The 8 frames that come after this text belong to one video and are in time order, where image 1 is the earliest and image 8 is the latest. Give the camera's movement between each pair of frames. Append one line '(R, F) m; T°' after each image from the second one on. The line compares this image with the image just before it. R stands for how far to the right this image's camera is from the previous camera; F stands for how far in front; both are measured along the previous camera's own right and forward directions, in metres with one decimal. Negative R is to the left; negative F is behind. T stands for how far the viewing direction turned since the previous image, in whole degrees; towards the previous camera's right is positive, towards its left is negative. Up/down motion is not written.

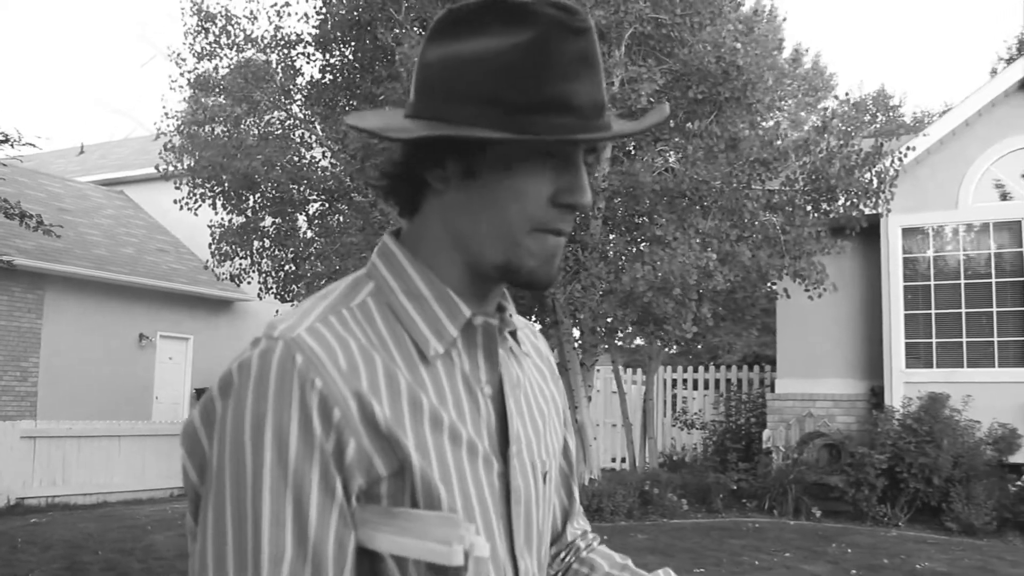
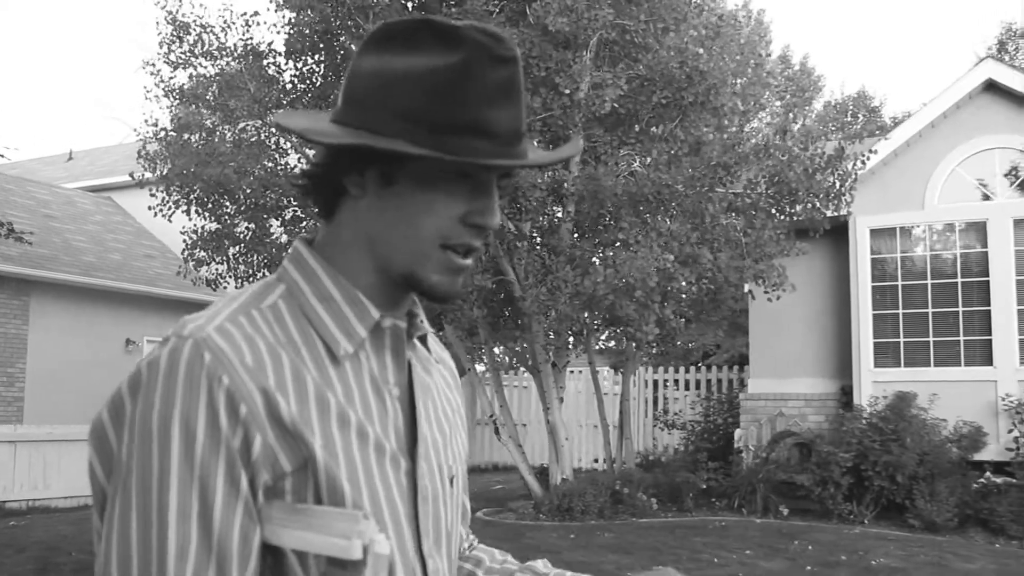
(+0.3, -0.1) m; 0°
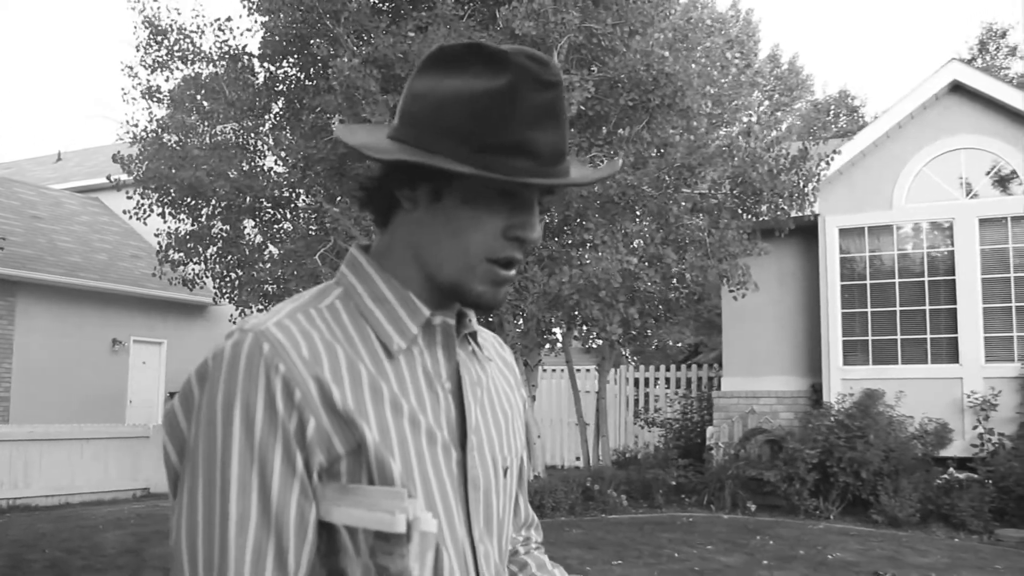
(+0.3, -0.1) m; 0°
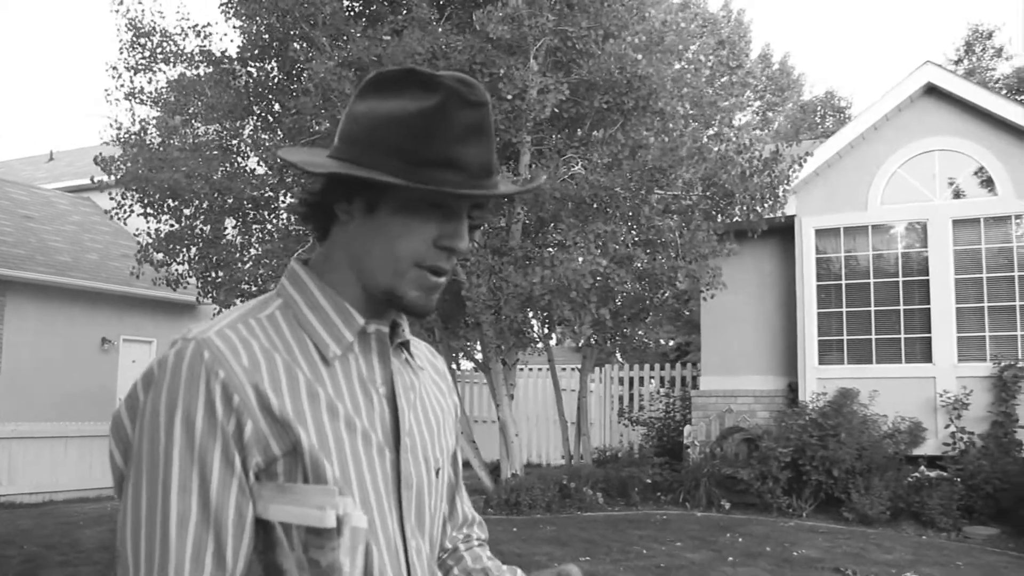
(+0.2, -0.1) m; 0°
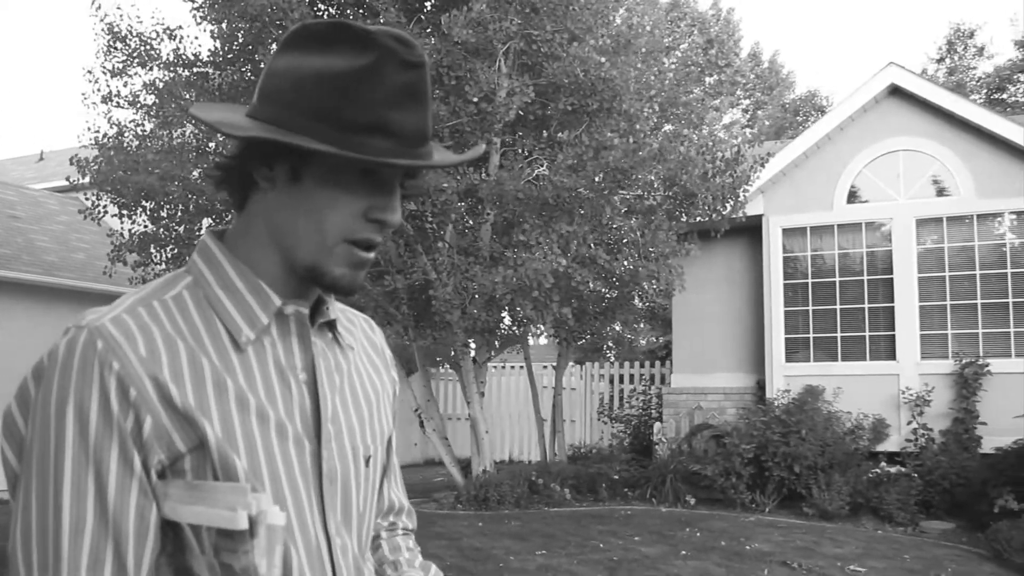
(+0.3, -0.1) m; 0°
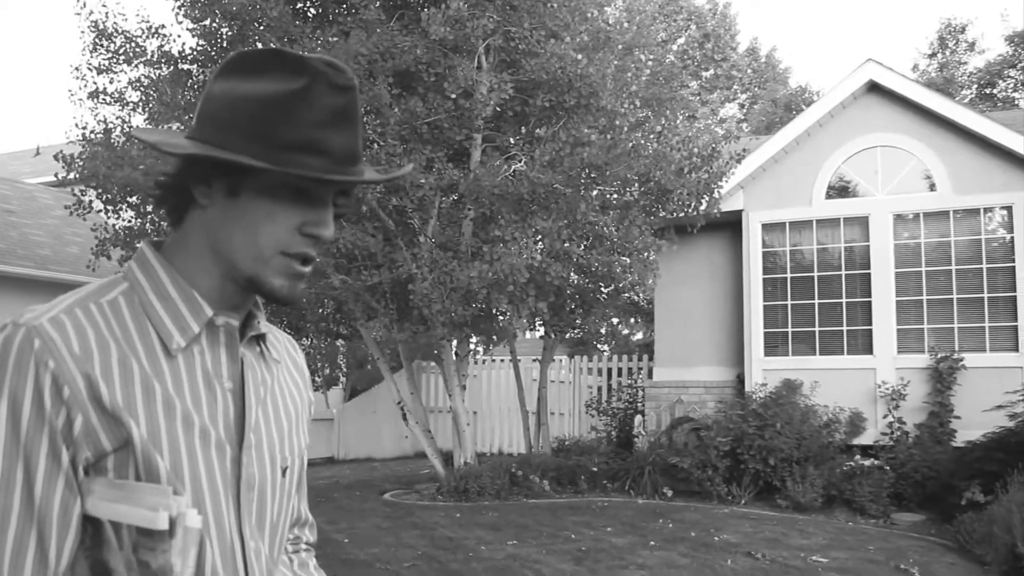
(+0.3, -0.1) m; 0°
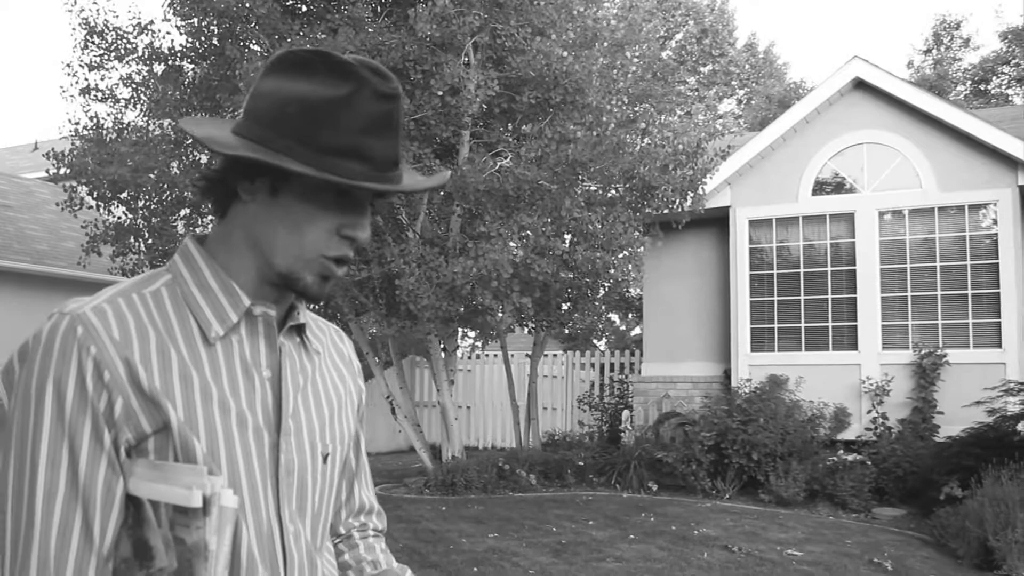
(+0.2, -0.1) m; 0°
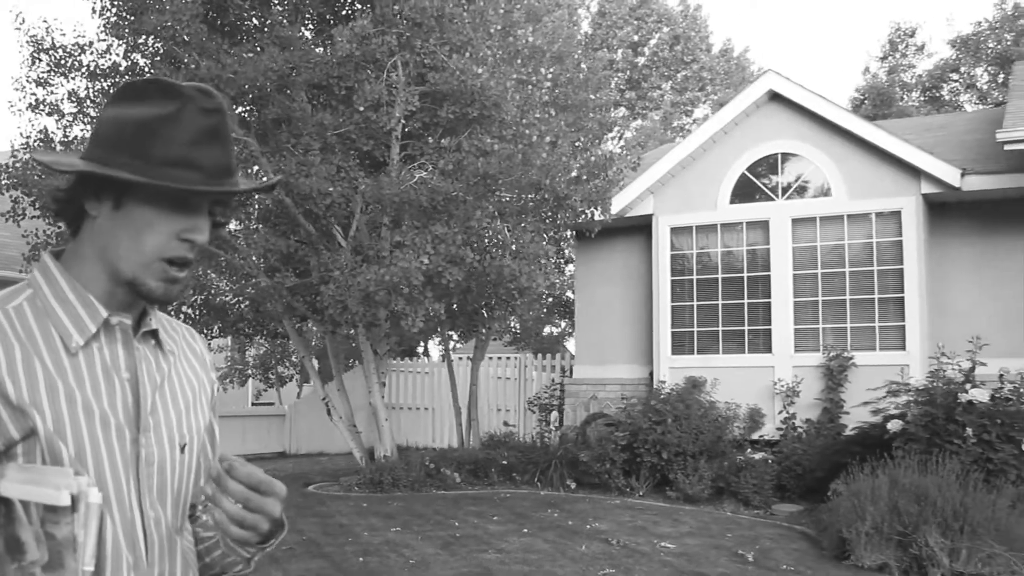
(+0.9, -0.4) m; -1°
